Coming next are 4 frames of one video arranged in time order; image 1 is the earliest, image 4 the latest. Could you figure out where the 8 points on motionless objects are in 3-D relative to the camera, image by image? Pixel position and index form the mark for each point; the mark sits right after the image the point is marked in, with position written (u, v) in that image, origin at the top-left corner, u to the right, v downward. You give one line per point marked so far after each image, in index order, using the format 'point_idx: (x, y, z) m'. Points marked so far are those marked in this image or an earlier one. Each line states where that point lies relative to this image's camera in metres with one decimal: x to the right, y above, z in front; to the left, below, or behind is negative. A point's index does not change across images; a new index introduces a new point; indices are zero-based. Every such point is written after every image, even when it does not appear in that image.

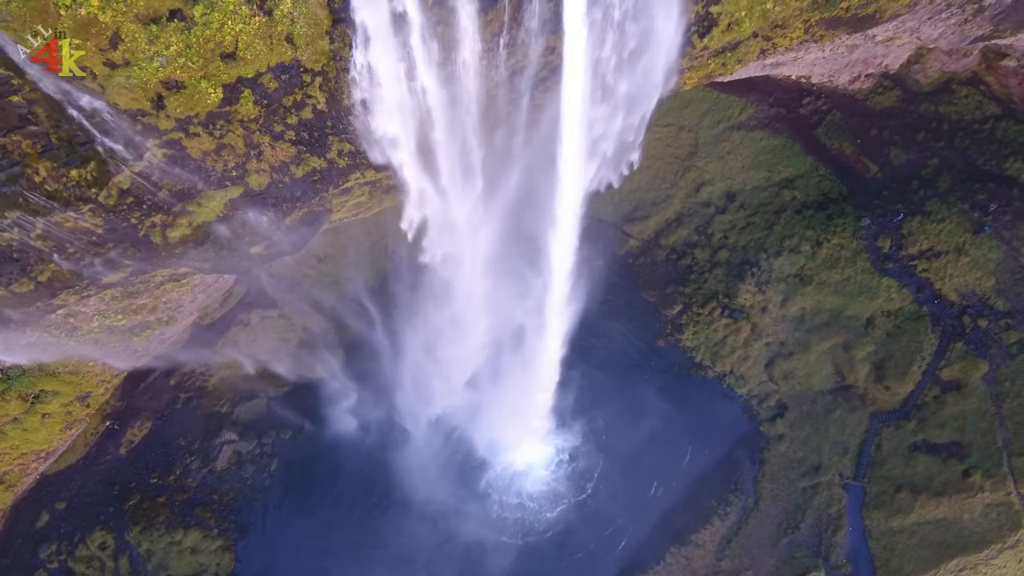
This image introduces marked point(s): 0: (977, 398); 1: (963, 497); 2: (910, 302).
0: (+14.7, -3.4, +18.4) m
1: (+14.1, -6.5, +18.1) m
2: (+13.2, -0.5, +19.2) m
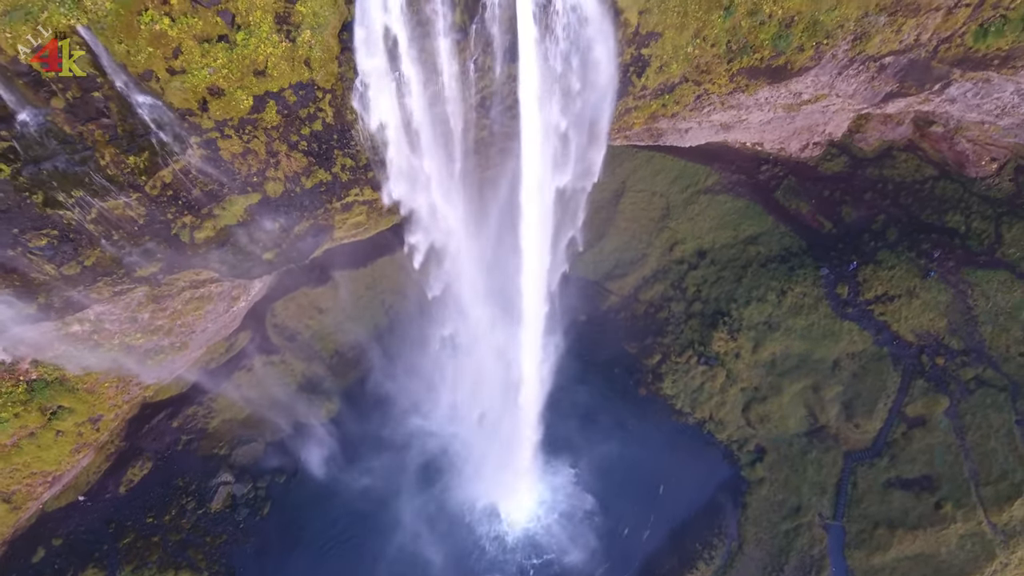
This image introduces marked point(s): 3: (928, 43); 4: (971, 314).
0: (+14.2, -4.8, +19.2) m
1: (+13.6, -7.7, +18.5) m
2: (+12.7, -2.0, +20.5) m
3: (+12.0, +7.2, +16.8) m
4: (+15.6, -0.9, +19.7) m
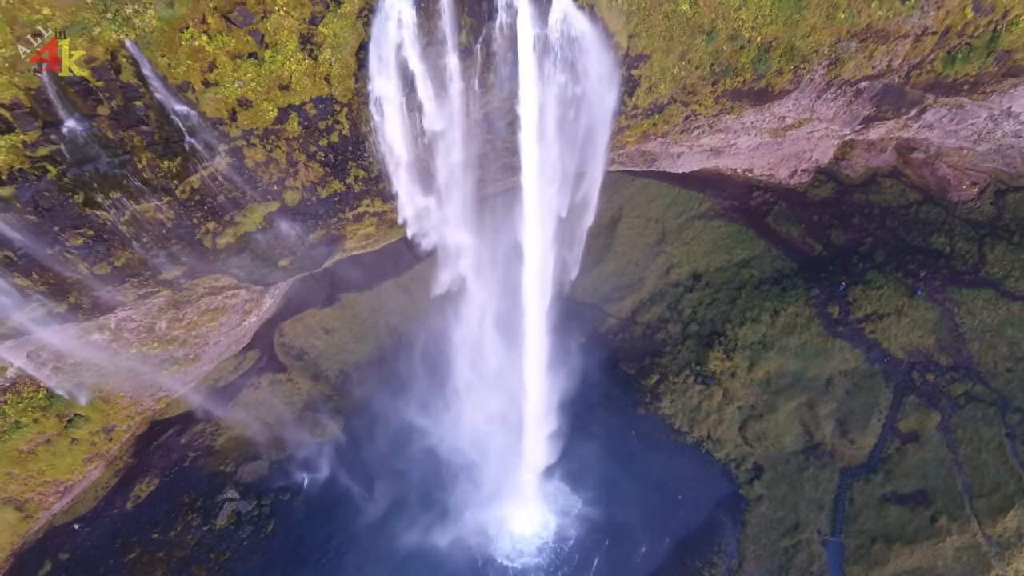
0: (+14.2, -5.3, +19.5) m
1: (+13.6, -8.2, +18.6) m
2: (+12.7, -2.7, +21.0) m
3: (+12.0, +6.7, +17.9) m
4: (+15.6, -1.5, +20.2) m
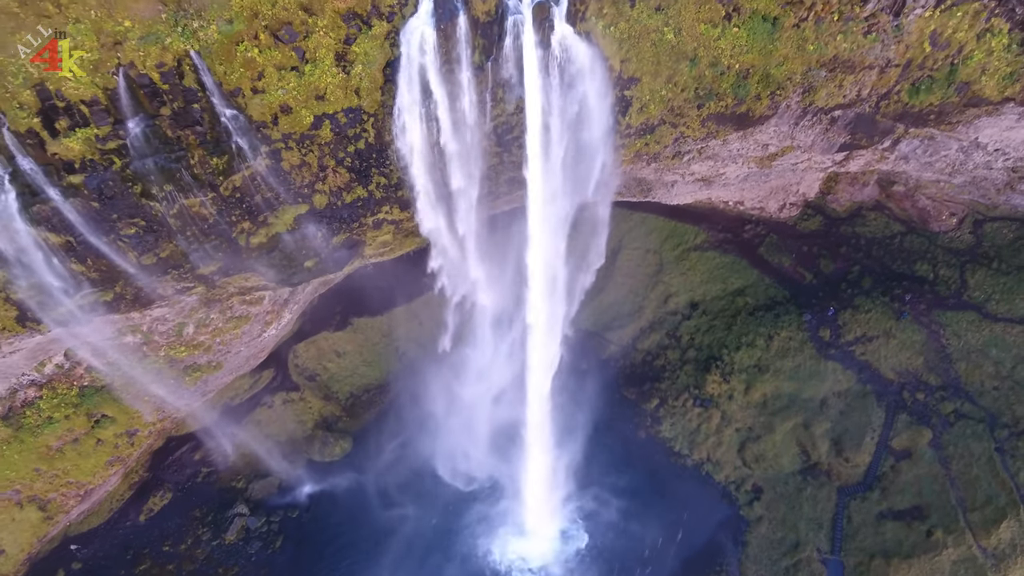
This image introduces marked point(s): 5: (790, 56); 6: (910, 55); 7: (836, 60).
0: (+14.3, -6.1, +20.0) m
1: (+13.7, -8.9, +18.8) m
2: (+12.8, -3.5, +21.7) m
3: (+12.2, +6.1, +19.4) m
4: (+15.7, -2.3, +21.0) m
5: (+9.0, +7.3, +18.5) m
6: (+12.8, +7.3, +18.4) m
7: (+10.6, +7.0, +18.5) m
